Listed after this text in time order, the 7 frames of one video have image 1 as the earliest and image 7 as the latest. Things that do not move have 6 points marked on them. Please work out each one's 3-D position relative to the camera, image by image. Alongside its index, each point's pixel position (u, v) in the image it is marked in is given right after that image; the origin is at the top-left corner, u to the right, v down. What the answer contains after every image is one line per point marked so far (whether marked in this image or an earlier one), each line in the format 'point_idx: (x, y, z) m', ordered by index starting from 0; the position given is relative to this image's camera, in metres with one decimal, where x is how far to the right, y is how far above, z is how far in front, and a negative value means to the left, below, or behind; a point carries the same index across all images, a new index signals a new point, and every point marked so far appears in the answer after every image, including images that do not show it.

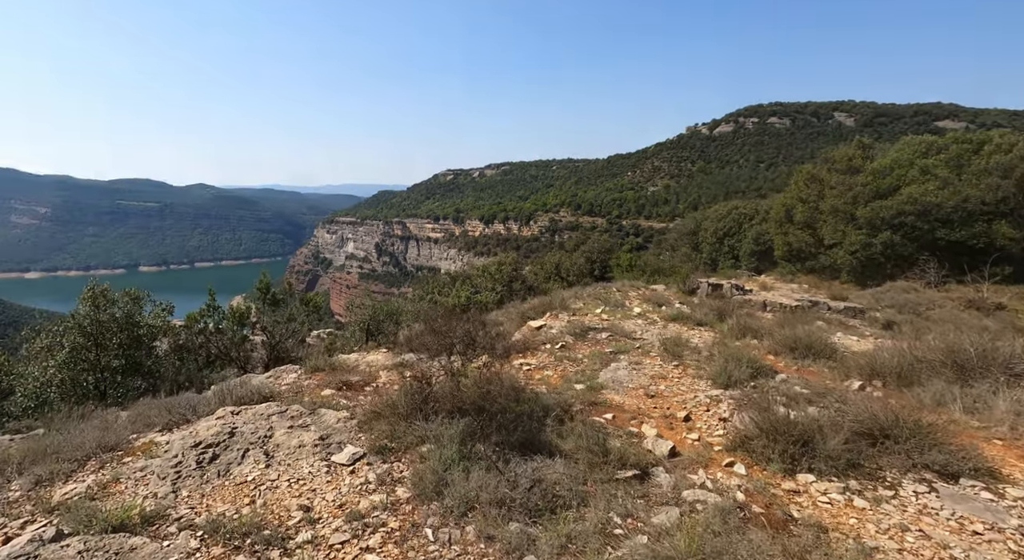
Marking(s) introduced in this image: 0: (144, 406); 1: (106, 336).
0: (-4.9, -1.7, +7.5) m
1: (-7.5, -1.0, +10.4) m
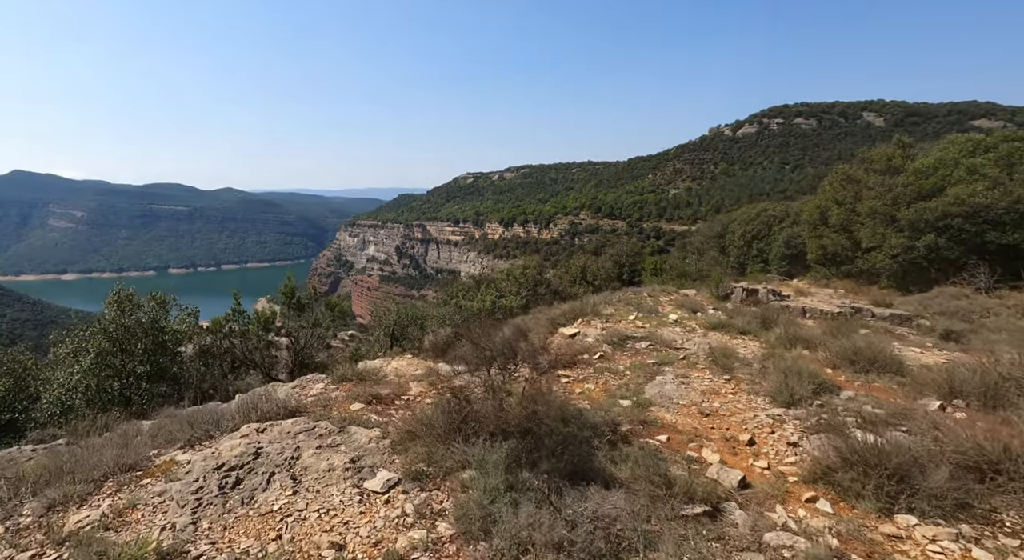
0: (-4.5, -1.8, +7.2) m
1: (-6.9, -1.1, +10.1) m
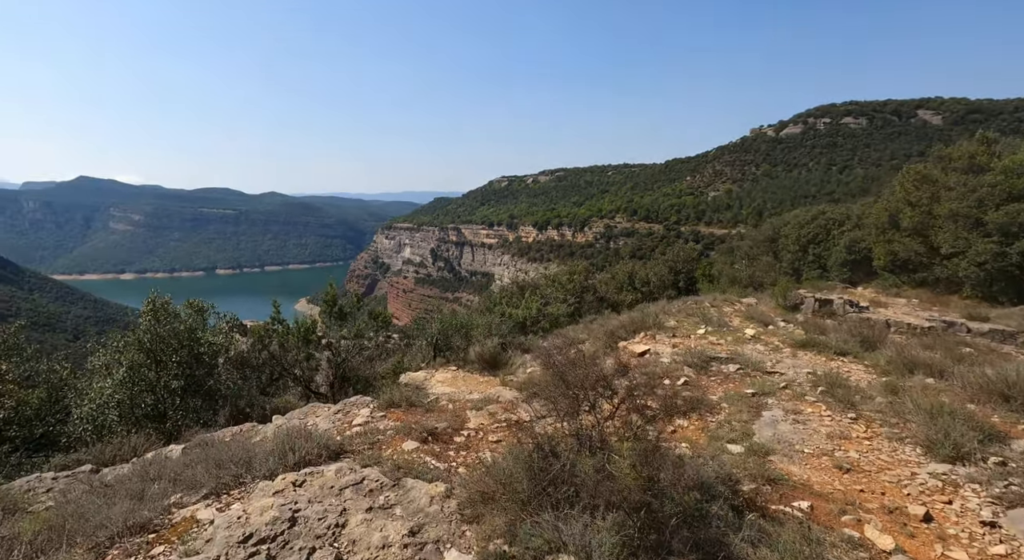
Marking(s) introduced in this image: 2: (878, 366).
0: (-3.6, -1.9, +6.4) m
1: (-5.9, -1.3, +9.5) m
2: (+5.2, -1.2, +8.0) m
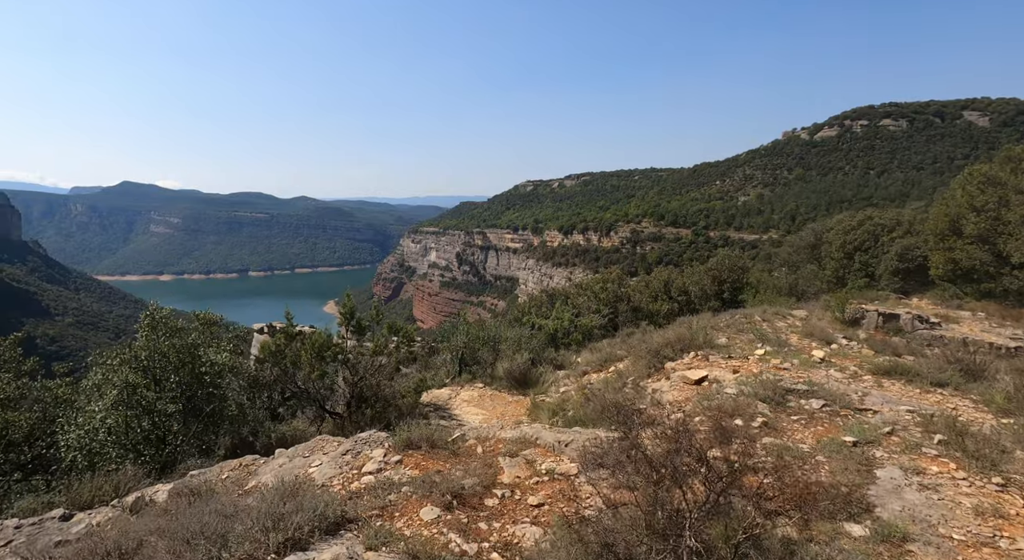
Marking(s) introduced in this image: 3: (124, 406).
0: (-3.2, -2.1, +5.4) m
1: (-5.3, -1.4, +8.6) m
2: (+5.7, -1.5, +6.6) m
3: (-5.7, -1.9, +8.2) m
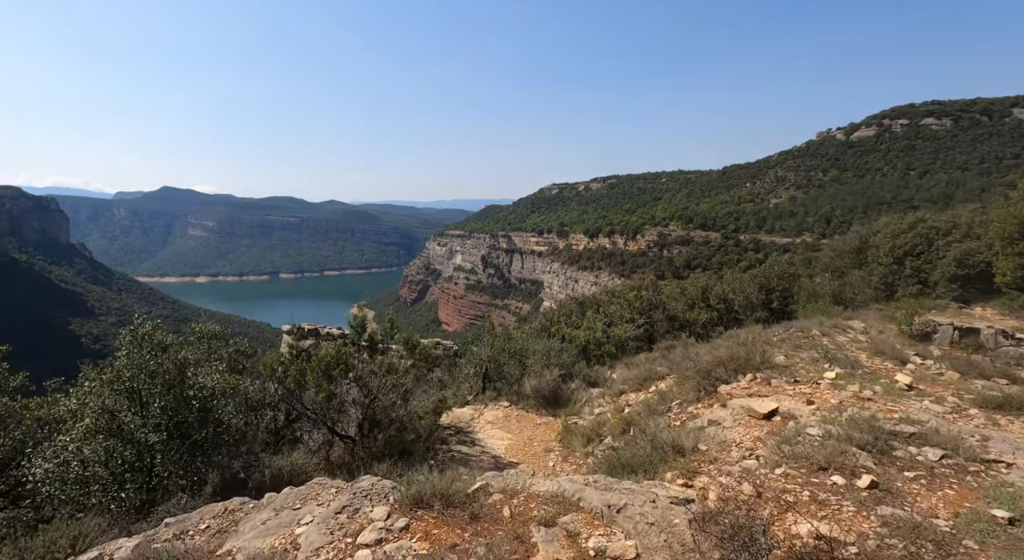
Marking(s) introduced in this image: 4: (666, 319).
0: (-2.9, -2.2, +4.3) m
1: (-4.9, -1.6, +7.6) m
2: (+6.0, -1.6, +5.1) m
3: (-5.3, -2.0, +7.3) m
4: (+5.1, -1.3, +18.3) m
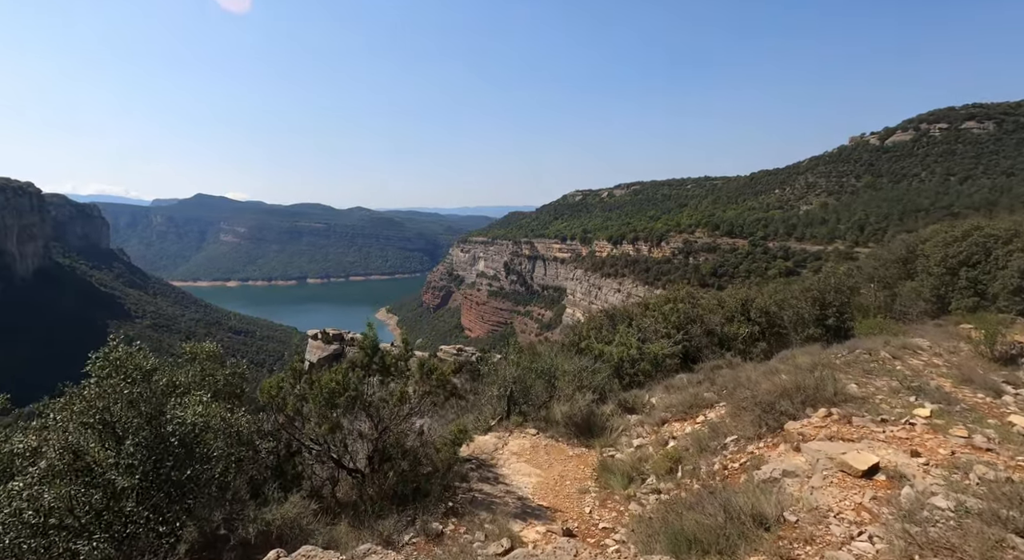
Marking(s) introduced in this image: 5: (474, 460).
0: (-2.7, -2.4, +3.2) m
1: (-4.5, -1.8, +6.5) m
2: (+6.3, -1.9, +3.7) m
3: (-4.9, -2.2, +6.2) m
4: (+5.9, -1.7, +16.9) m
5: (-0.6, -3.0, +9.8) m
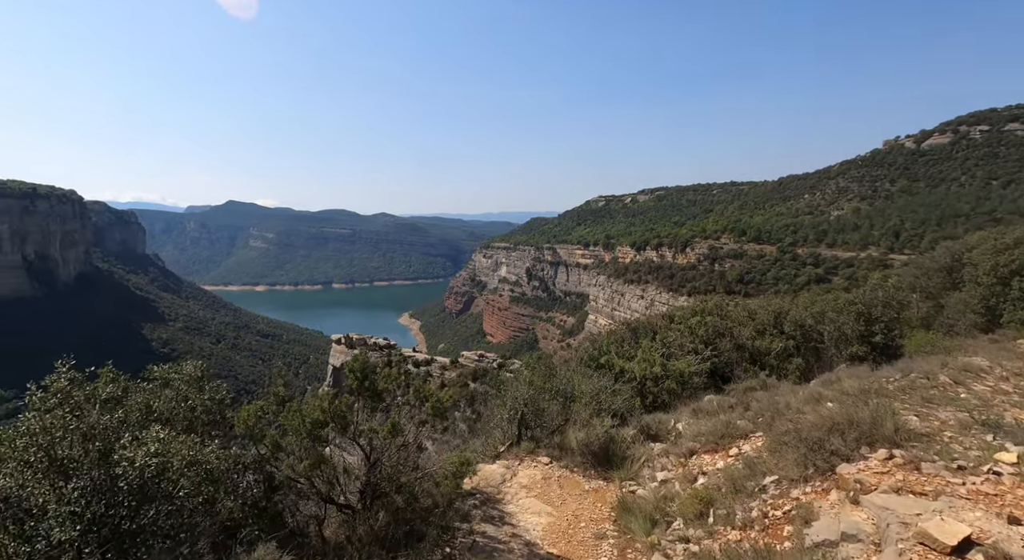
0: (-2.8, -2.5, +2.3) m
1: (-4.5, -1.9, +5.7) m
2: (+6.2, -2.0, +2.4) m
3: (-4.9, -2.4, +5.4) m
4: (+6.4, -2.0, +15.6) m
5: (-0.4, -3.2, +8.8) m
